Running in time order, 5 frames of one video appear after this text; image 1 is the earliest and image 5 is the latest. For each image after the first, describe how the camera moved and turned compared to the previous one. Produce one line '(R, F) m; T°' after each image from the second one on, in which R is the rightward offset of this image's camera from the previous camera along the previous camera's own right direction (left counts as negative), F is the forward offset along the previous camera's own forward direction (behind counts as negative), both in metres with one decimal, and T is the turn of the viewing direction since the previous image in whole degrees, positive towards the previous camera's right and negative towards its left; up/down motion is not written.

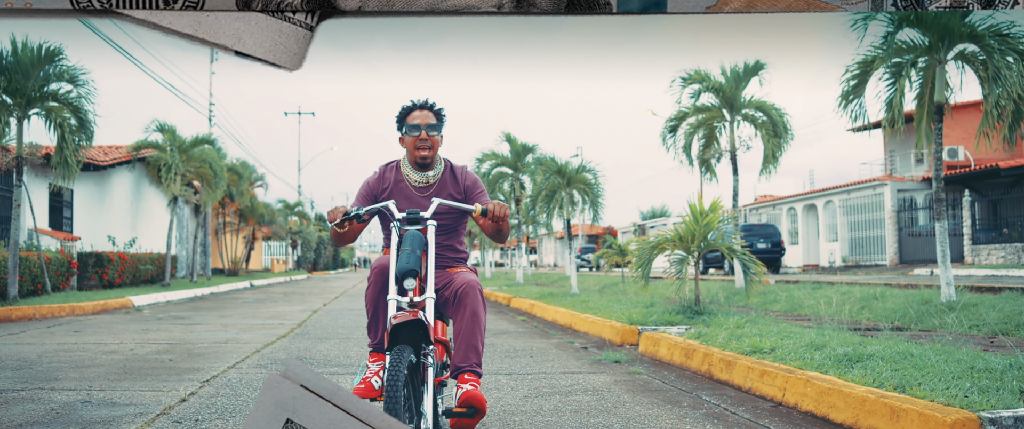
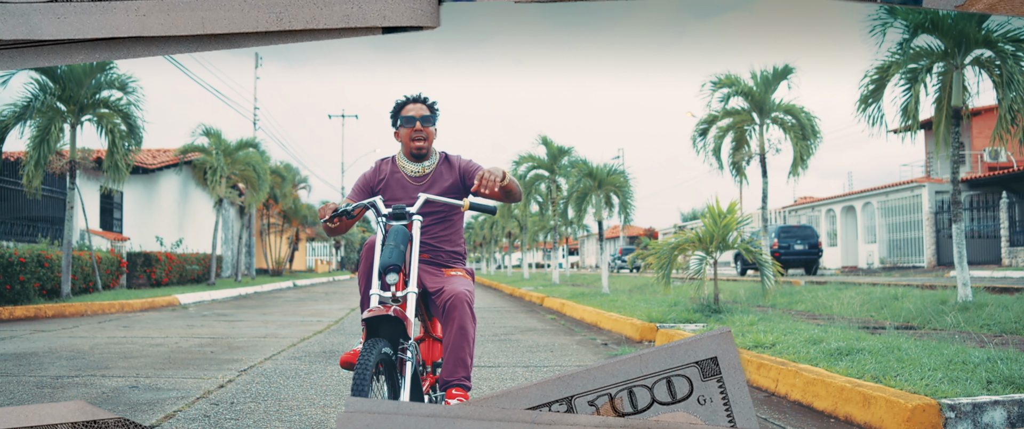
(+0.2, -0.3) m; -3°
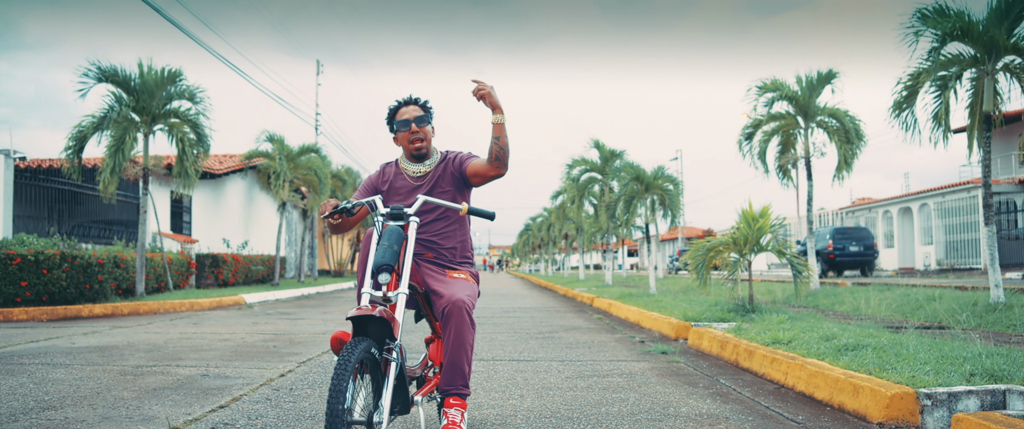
(+0.2, -0.4) m; -5°
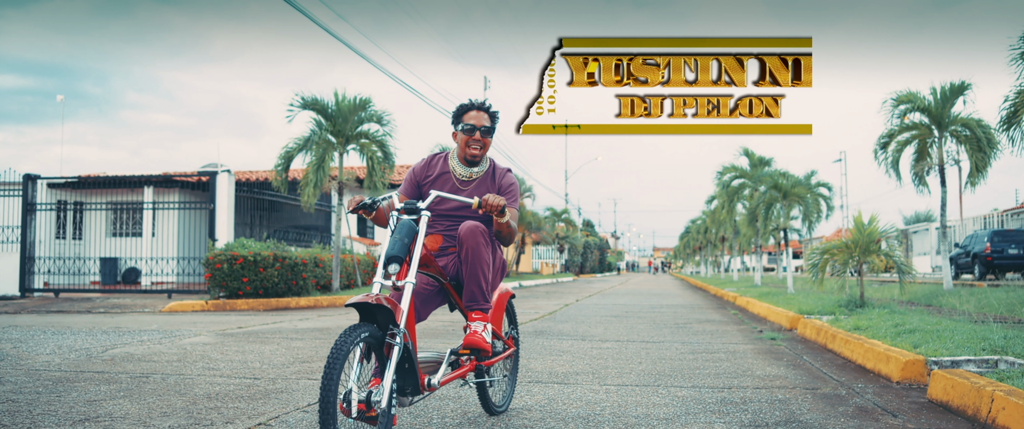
(+0.4, -1.7) m; -13°
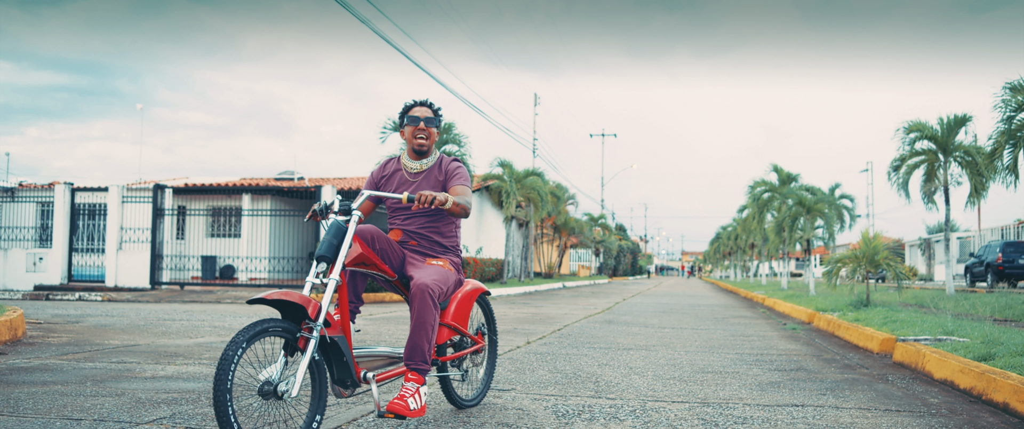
(-0.8, -2.4) m; -2°
